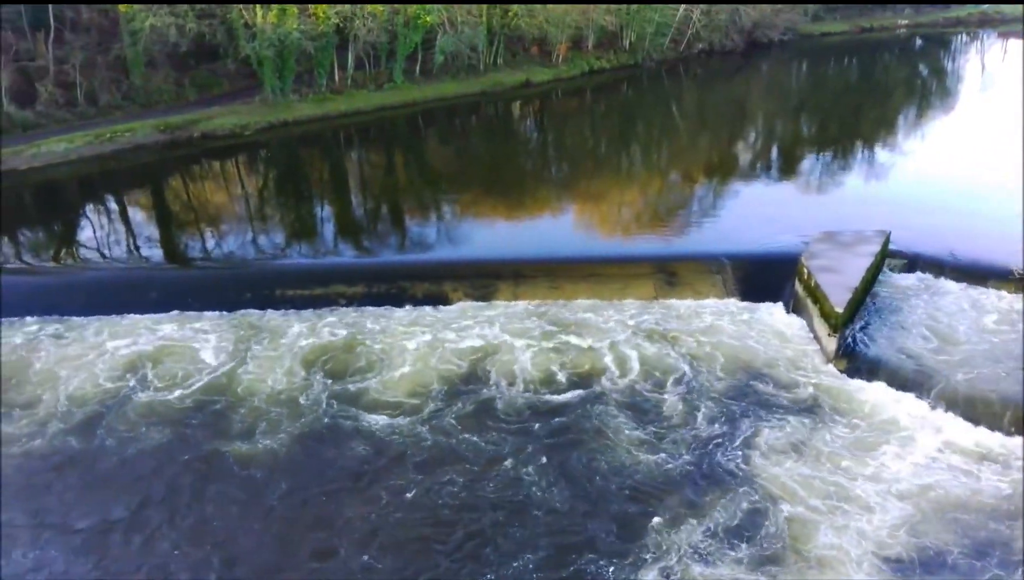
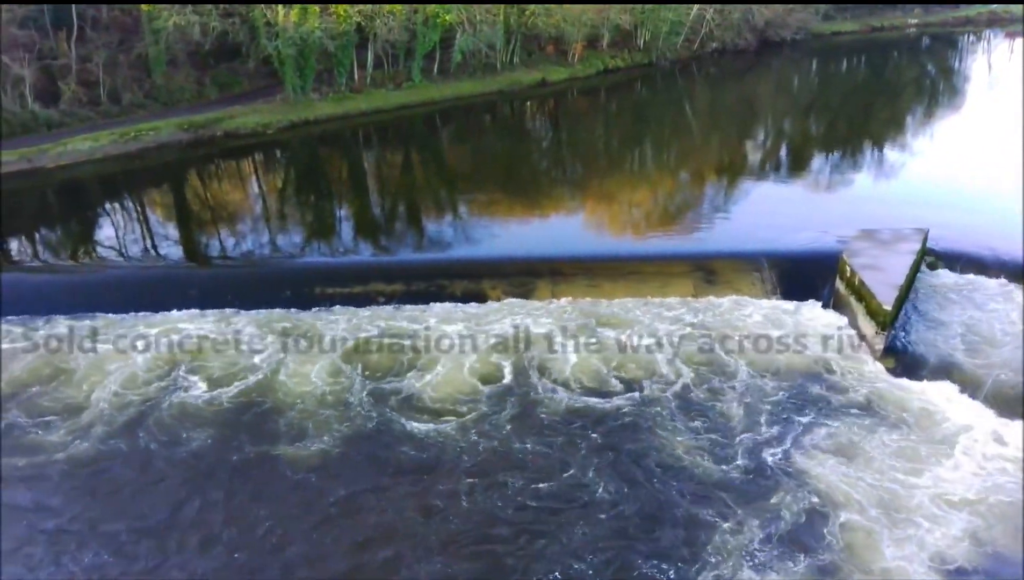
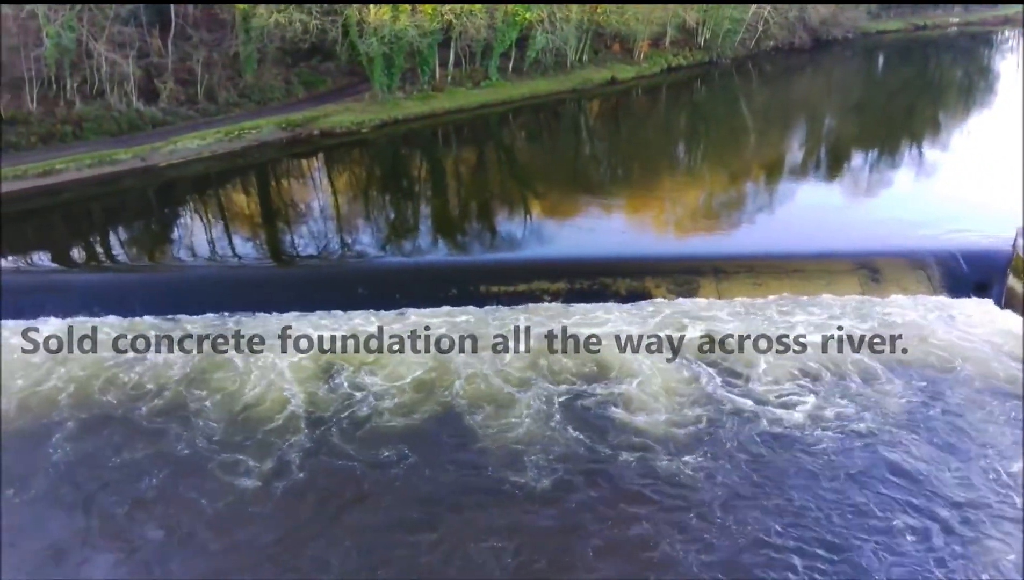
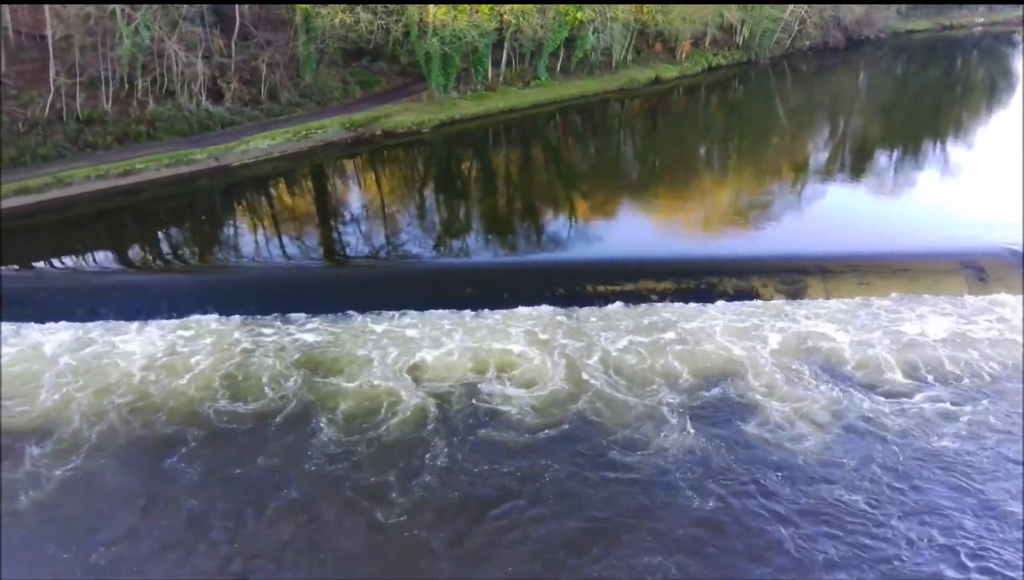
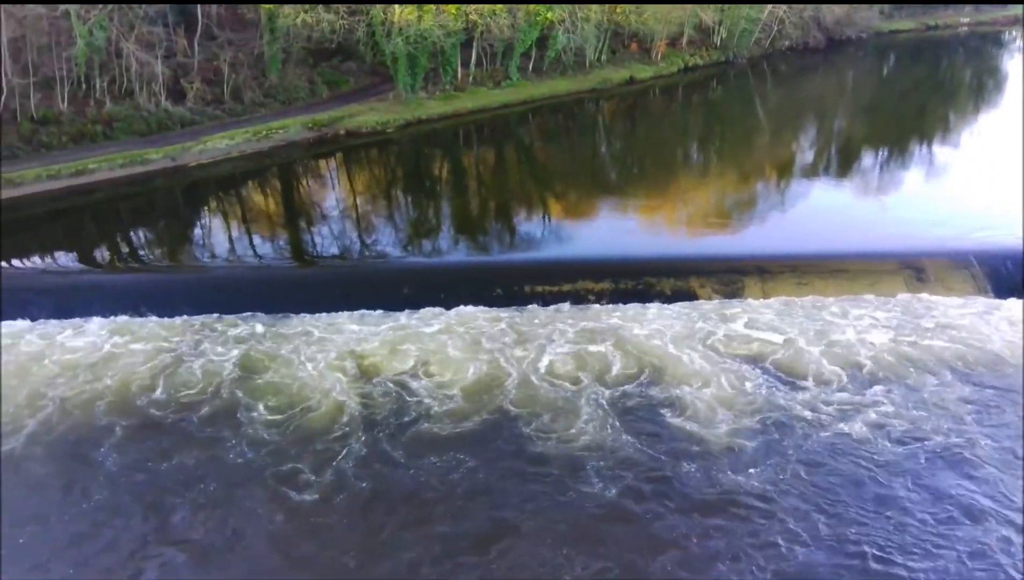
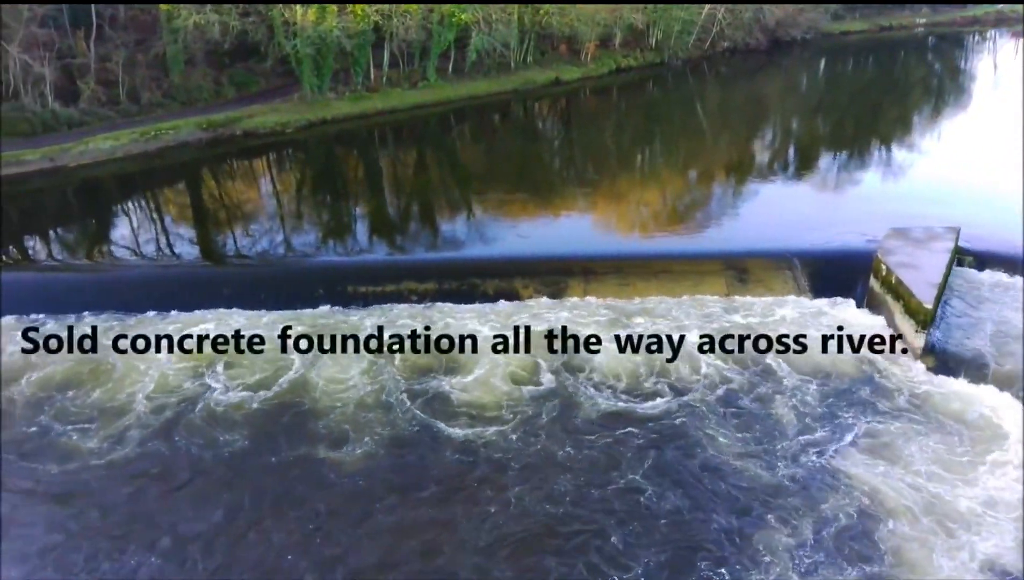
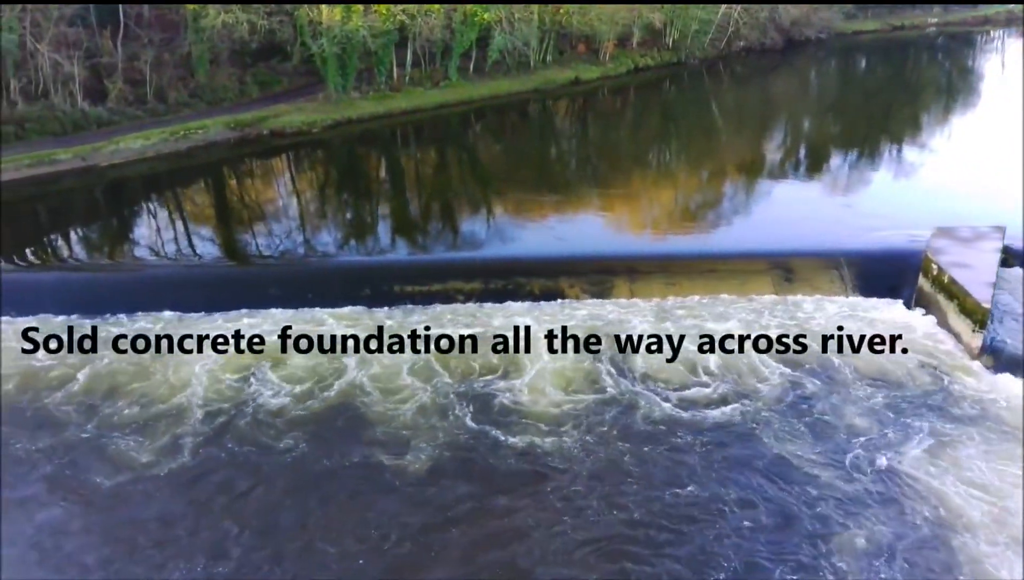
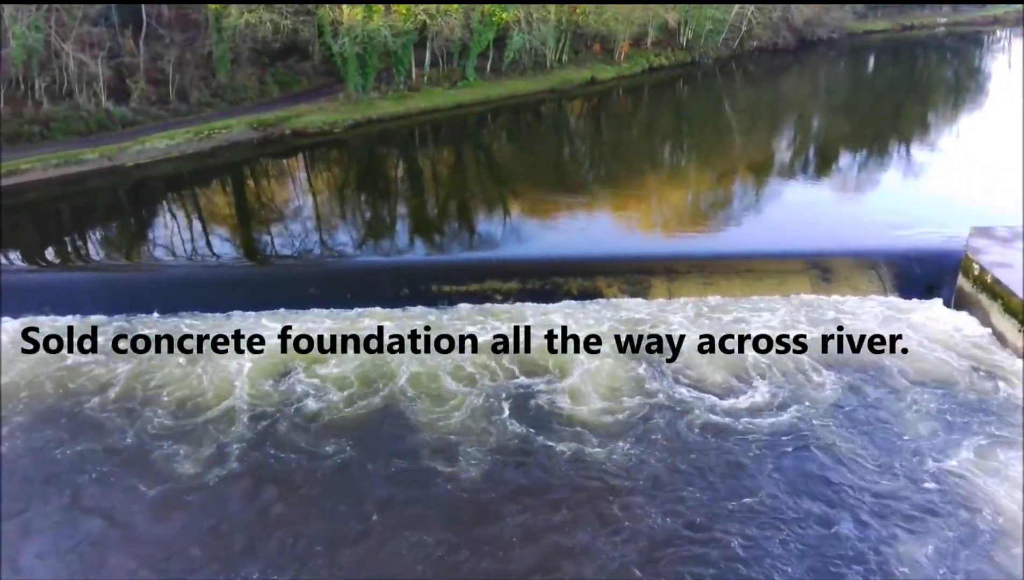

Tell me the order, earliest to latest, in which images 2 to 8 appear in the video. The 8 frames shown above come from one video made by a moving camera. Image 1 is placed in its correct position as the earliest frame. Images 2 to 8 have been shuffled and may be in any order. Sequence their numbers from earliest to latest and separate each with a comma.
2, 6, 7, 8, 3, 5, 4
